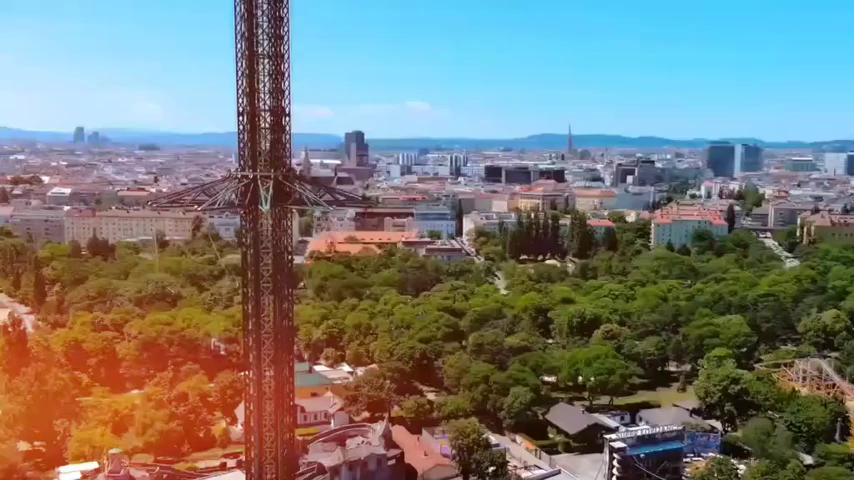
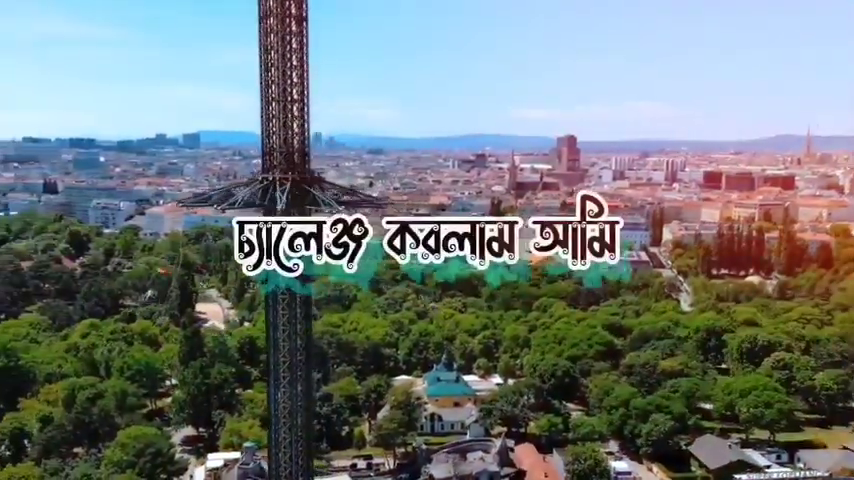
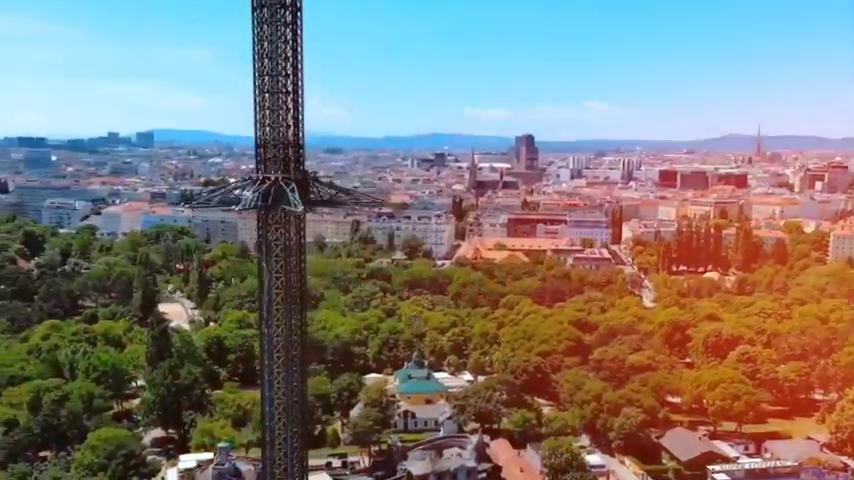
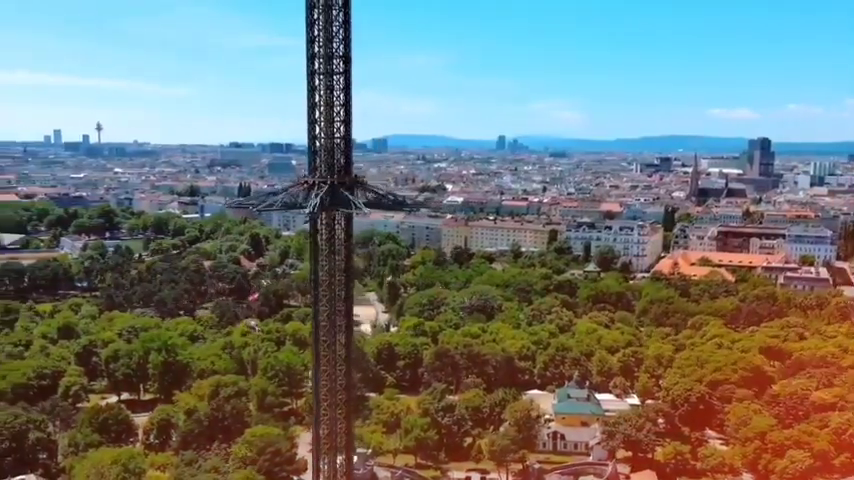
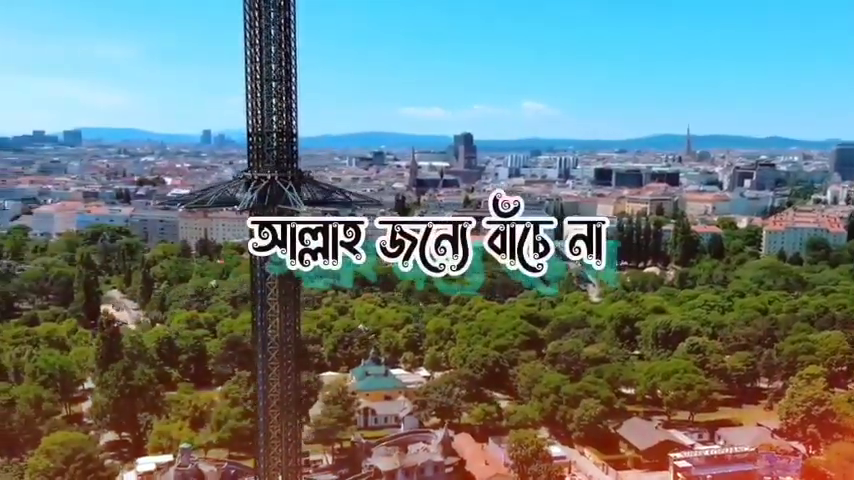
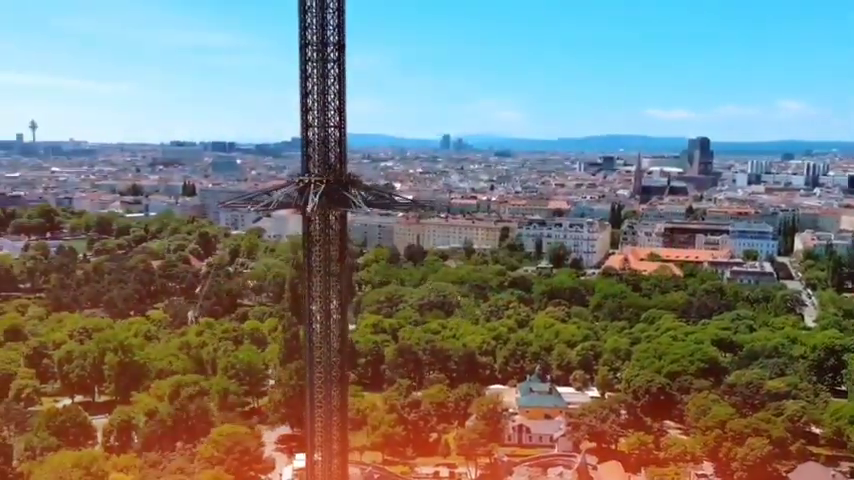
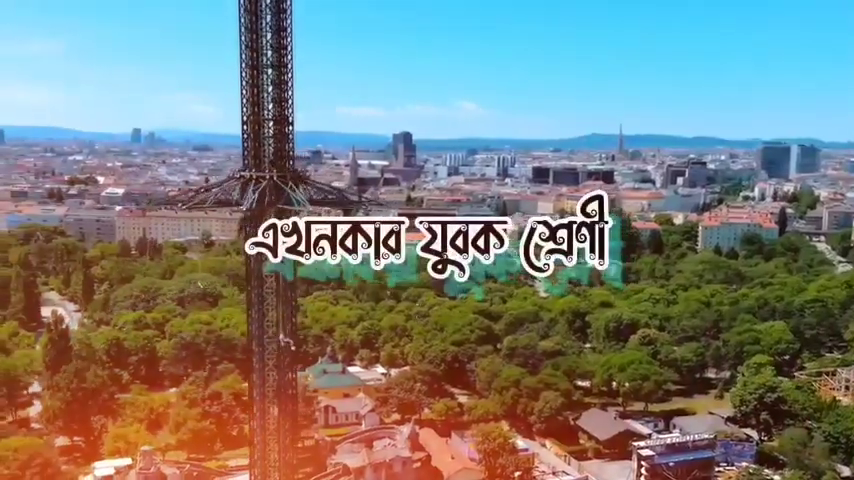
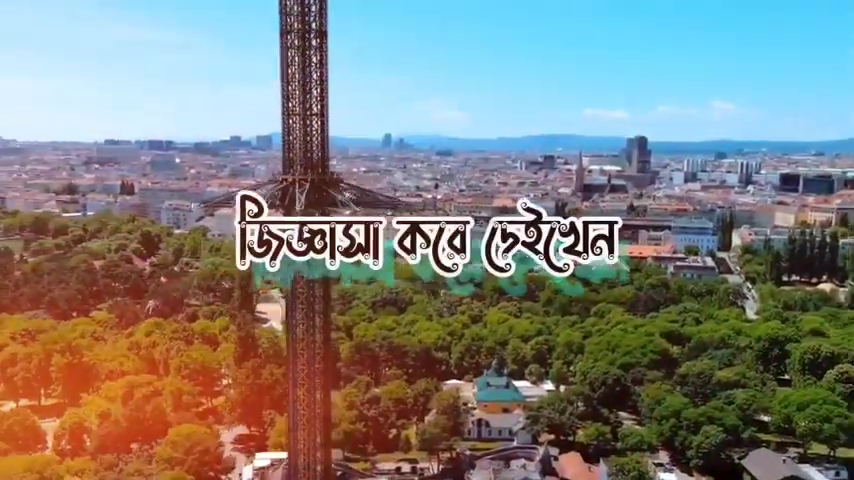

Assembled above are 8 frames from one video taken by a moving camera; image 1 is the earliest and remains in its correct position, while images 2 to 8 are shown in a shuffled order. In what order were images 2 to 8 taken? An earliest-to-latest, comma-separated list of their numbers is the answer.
7, 5, 3, 2, 8, 6, 4
